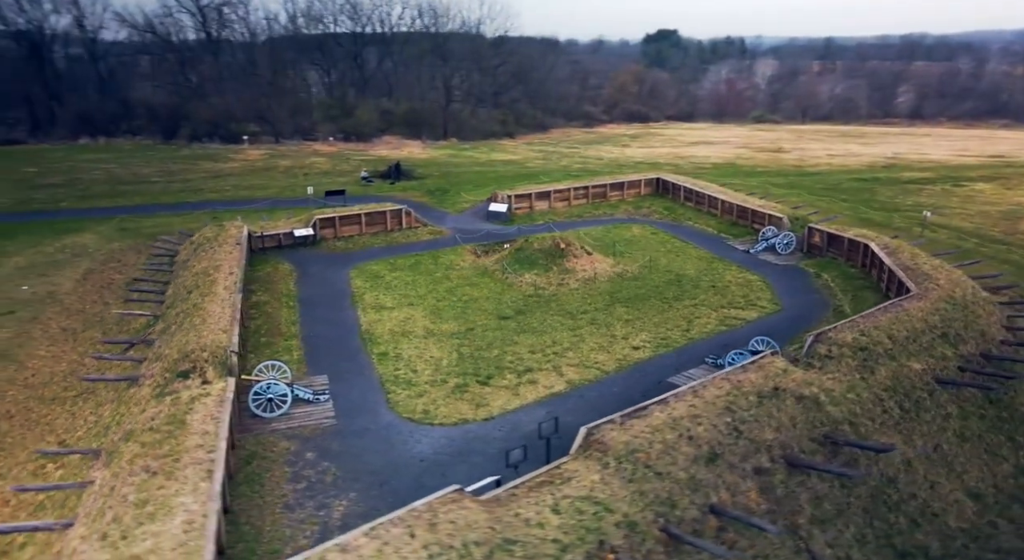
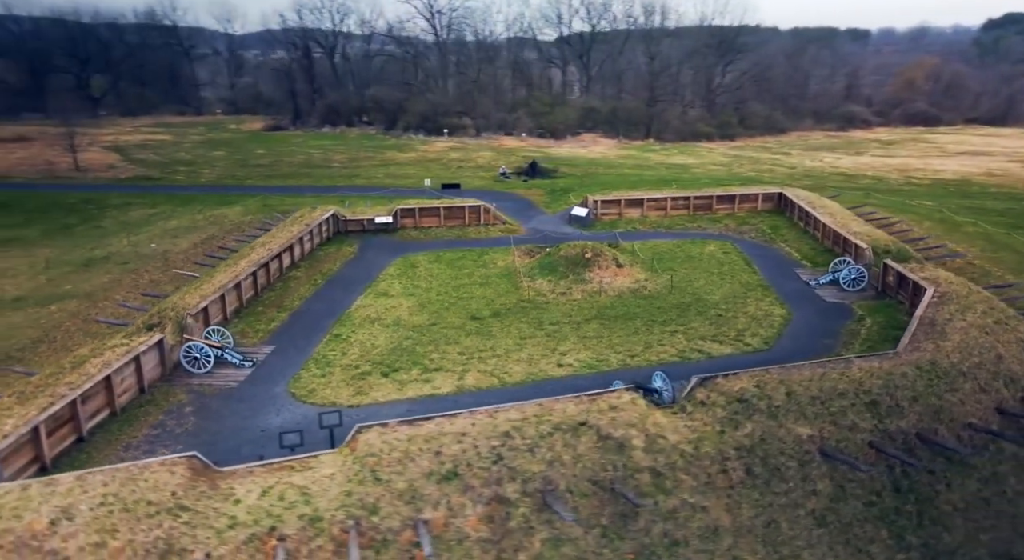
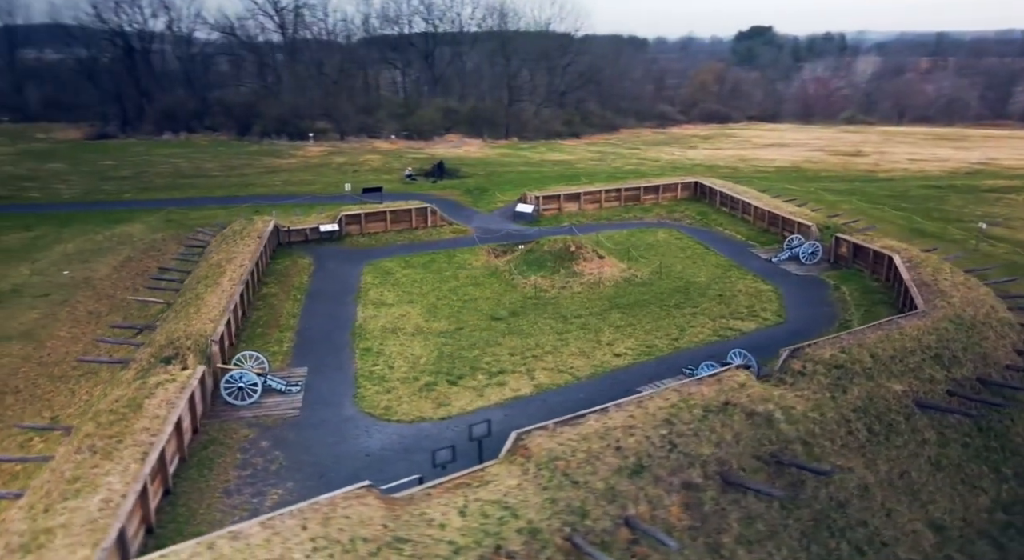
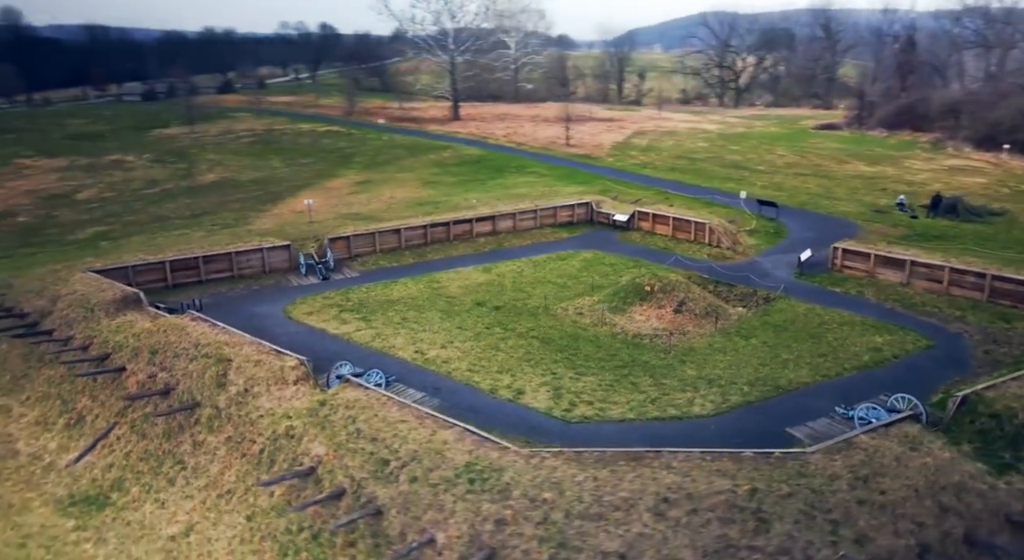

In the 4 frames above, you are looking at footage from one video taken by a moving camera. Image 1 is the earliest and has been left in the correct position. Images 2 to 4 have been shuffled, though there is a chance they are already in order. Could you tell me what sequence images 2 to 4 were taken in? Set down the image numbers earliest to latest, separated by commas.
3, 2, 4
